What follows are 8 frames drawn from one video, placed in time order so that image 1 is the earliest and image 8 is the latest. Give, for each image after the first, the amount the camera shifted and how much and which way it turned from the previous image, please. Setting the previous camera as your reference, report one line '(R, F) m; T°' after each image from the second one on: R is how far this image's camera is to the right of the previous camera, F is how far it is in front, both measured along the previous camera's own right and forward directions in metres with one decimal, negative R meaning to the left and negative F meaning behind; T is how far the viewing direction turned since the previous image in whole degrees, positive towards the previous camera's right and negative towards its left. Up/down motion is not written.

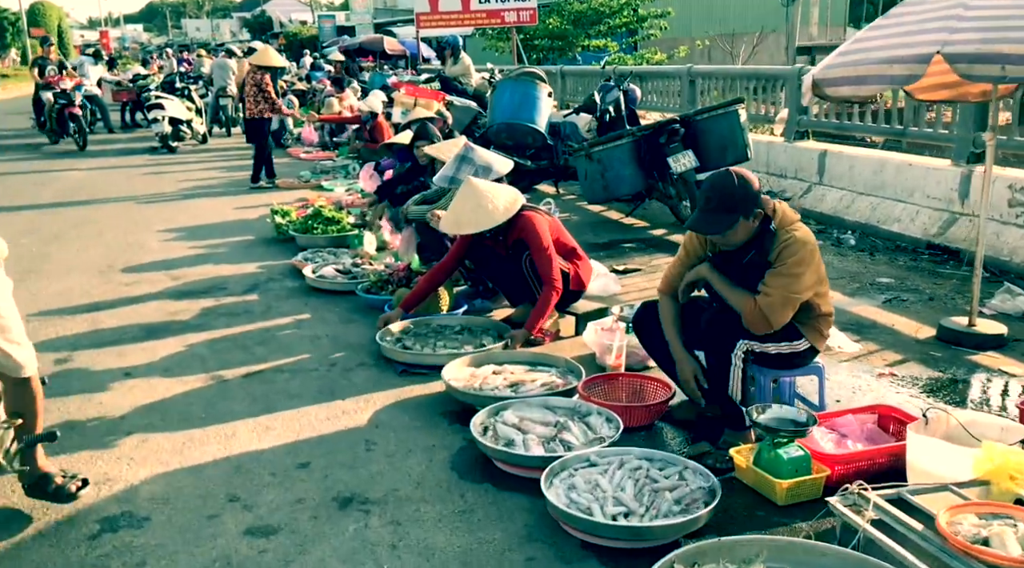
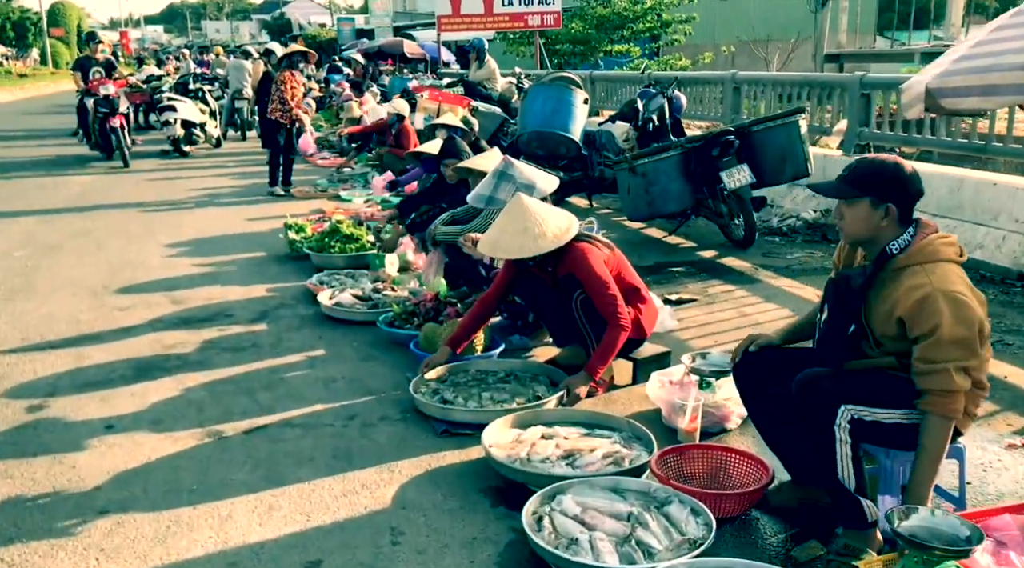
(-0.2, +0.7) m; -1°
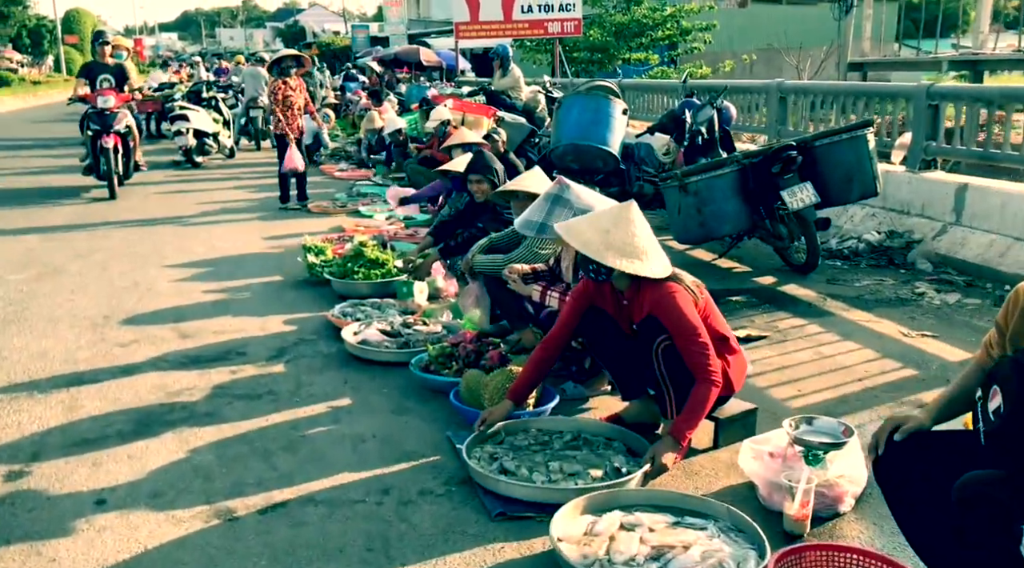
(-0.2, +0.6) m; -1°
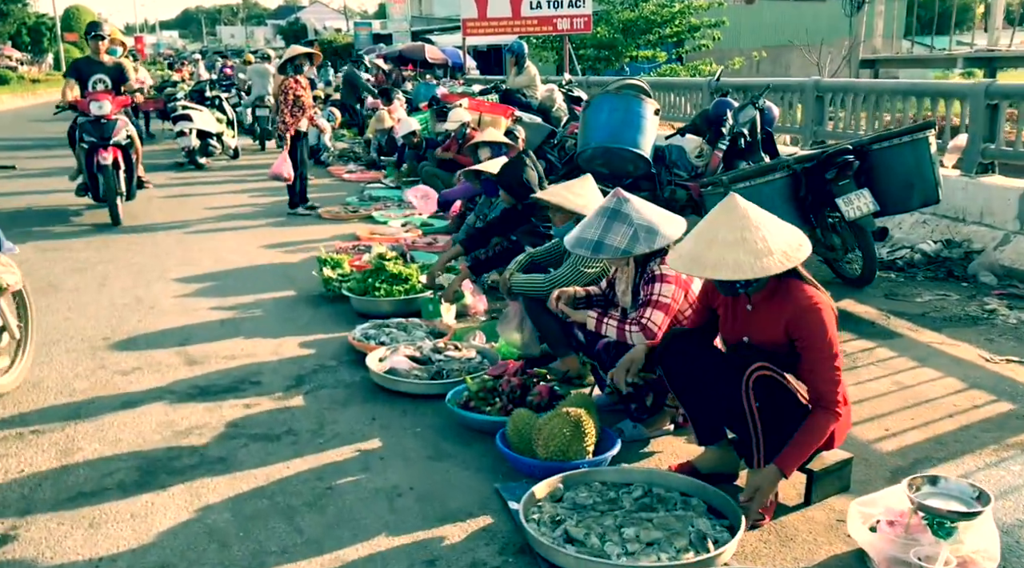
(-0.2, +0.5) m; 0°
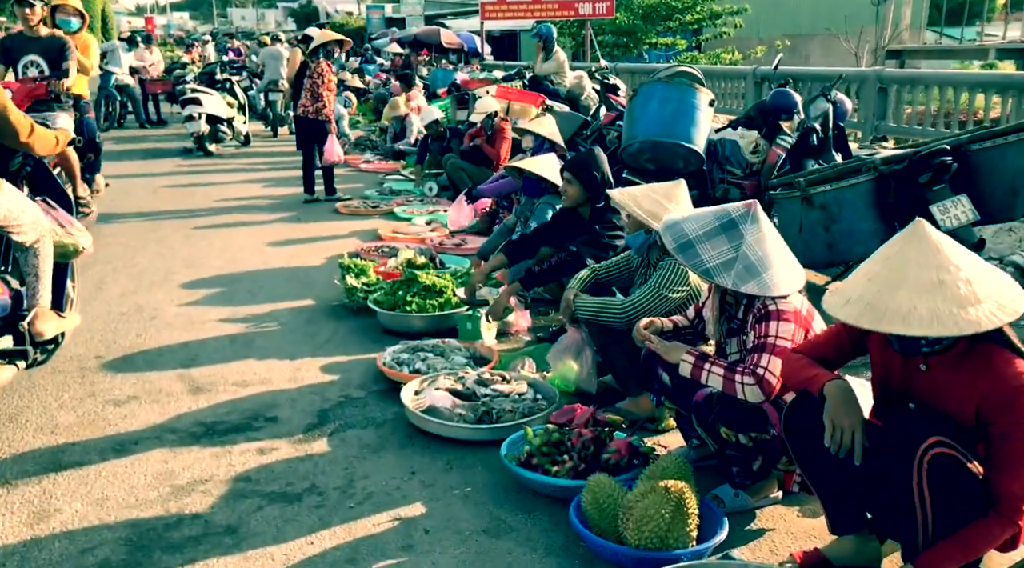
(-0.2, +0.7) m; 0°
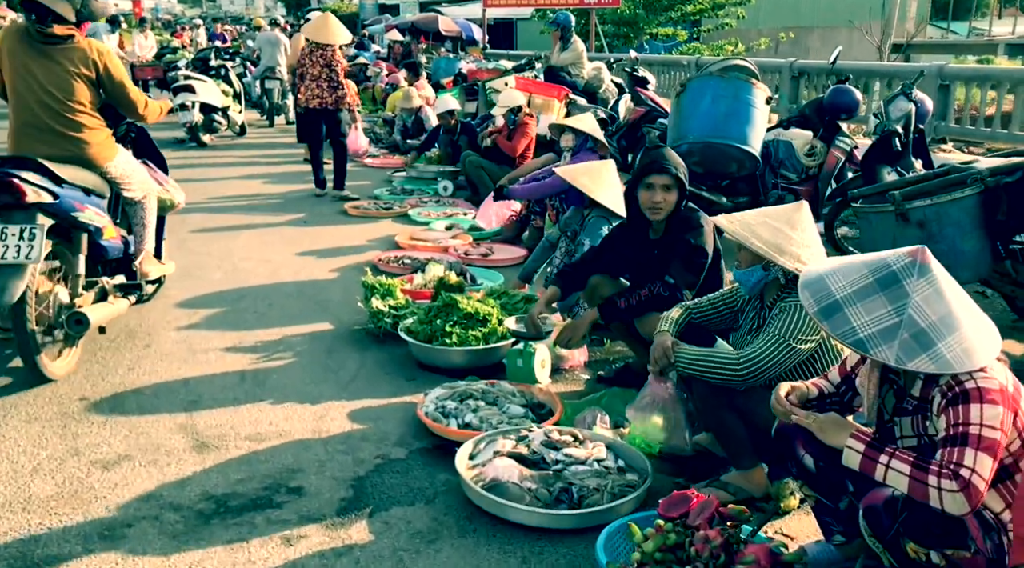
(-0.3, +0.7) m; +1°
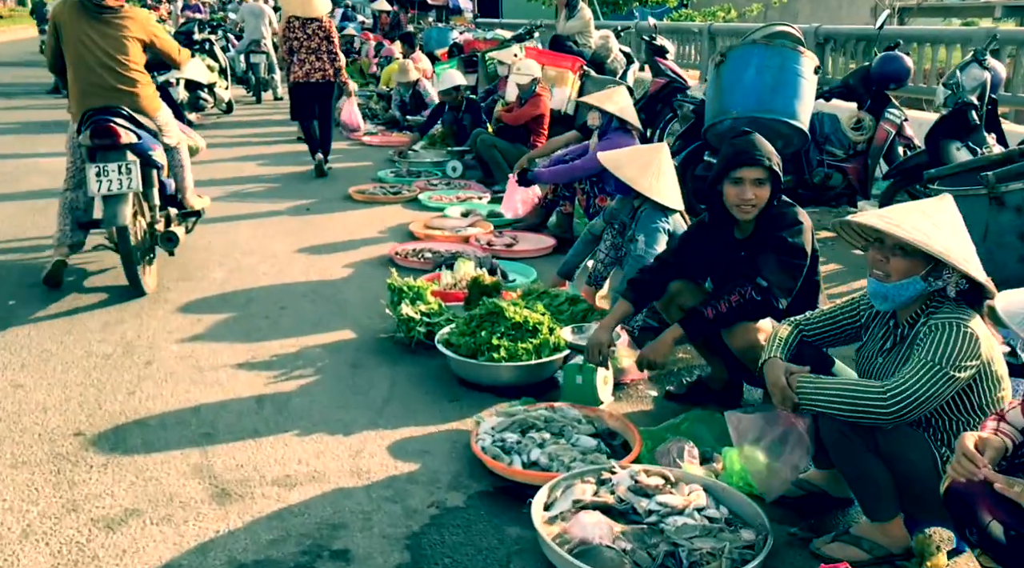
(-0.3, +0.6) m; +1°
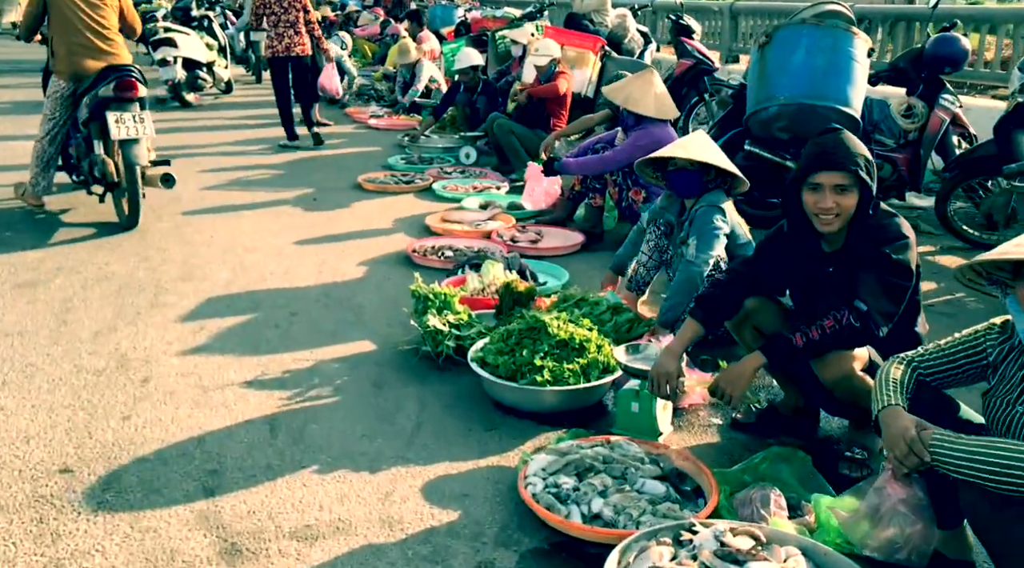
(-0.2, +0.5) m; 0°
